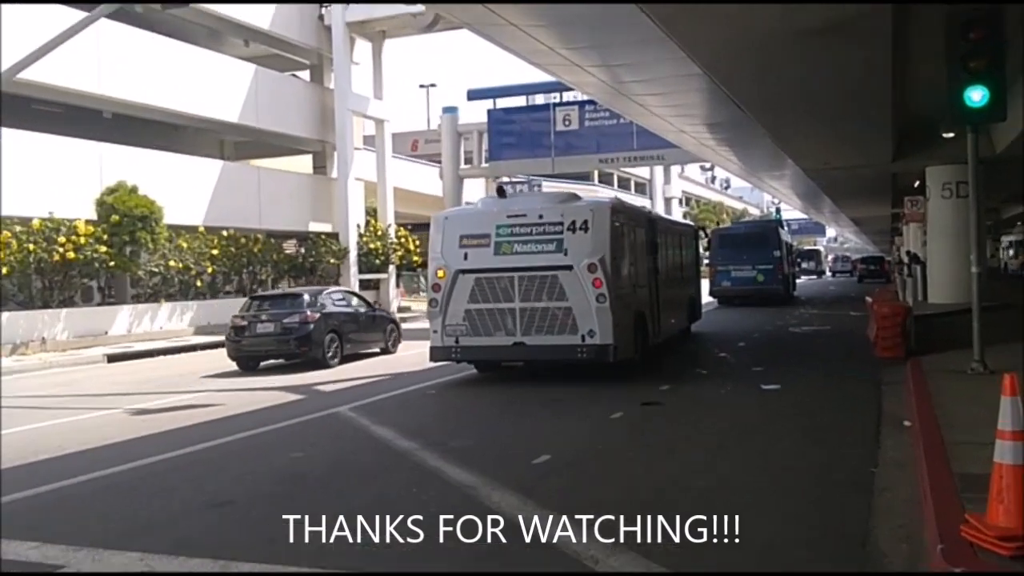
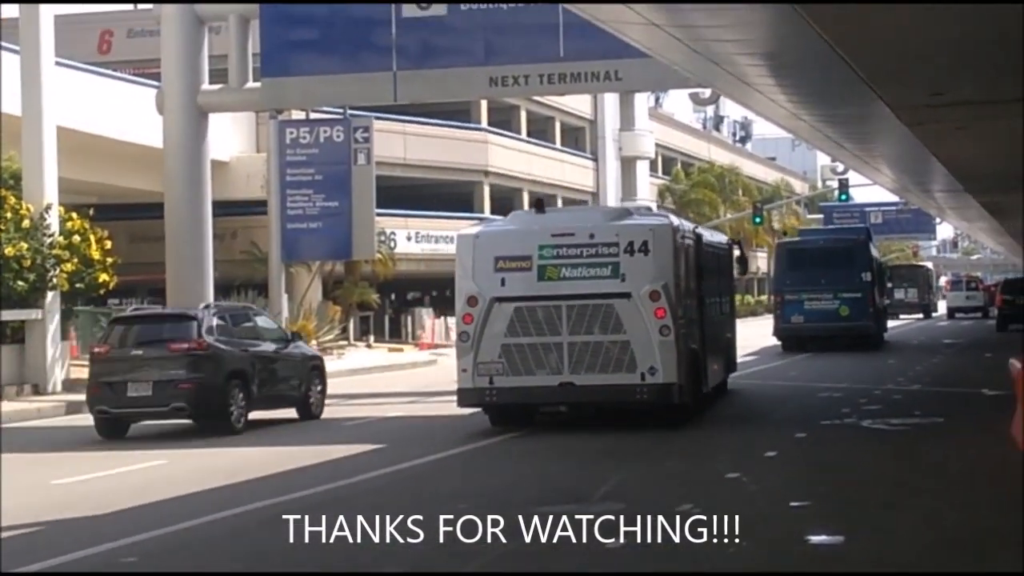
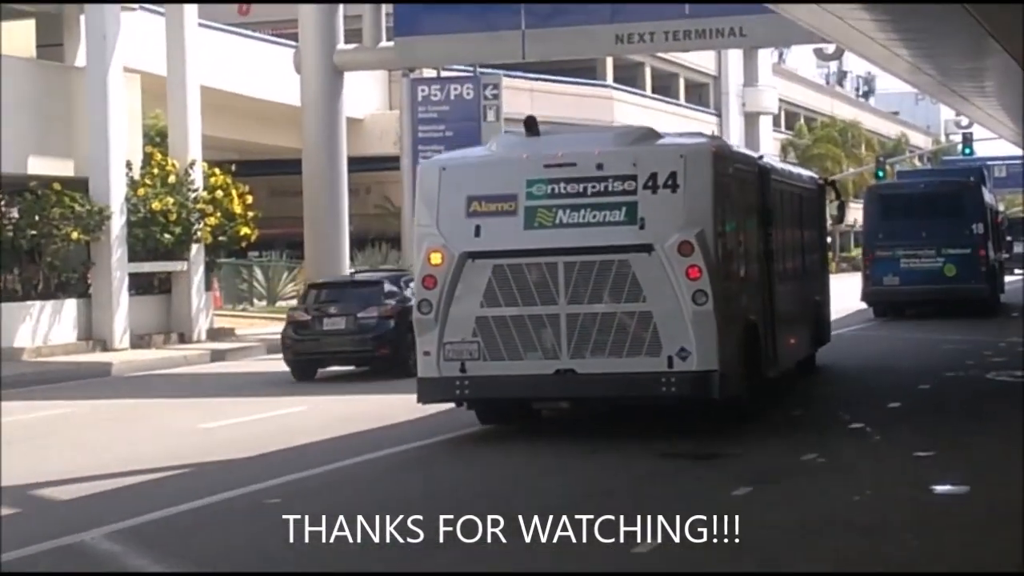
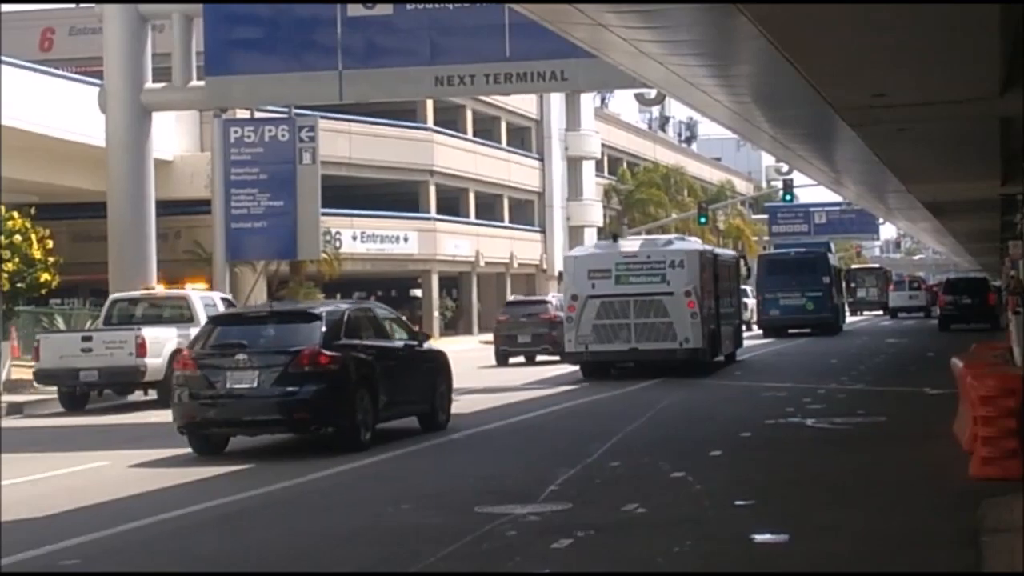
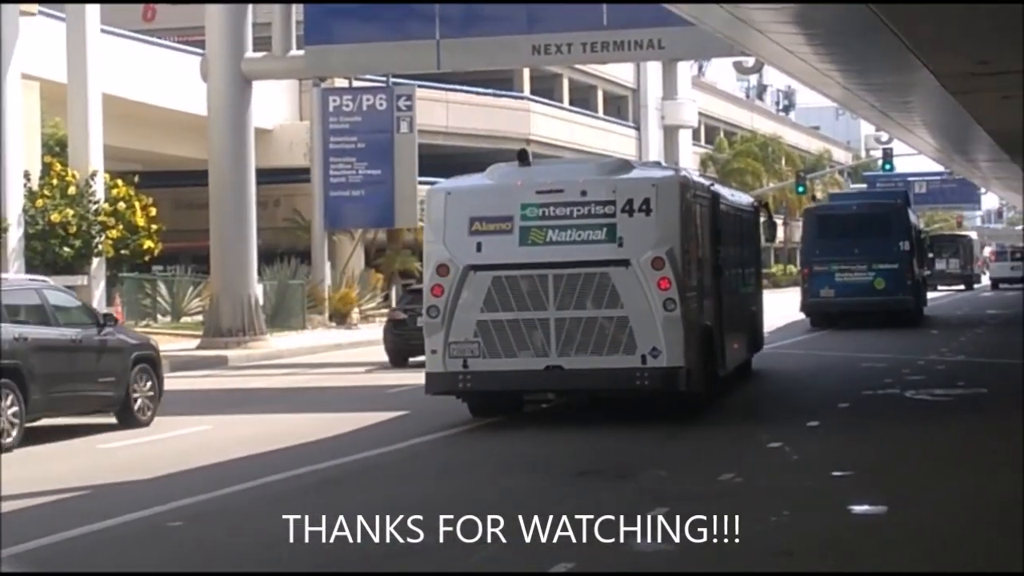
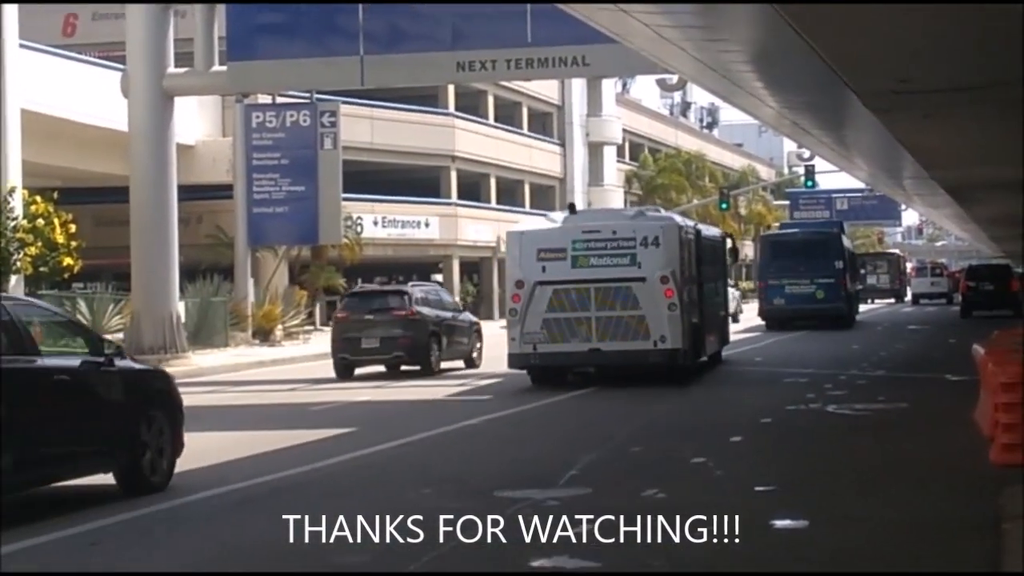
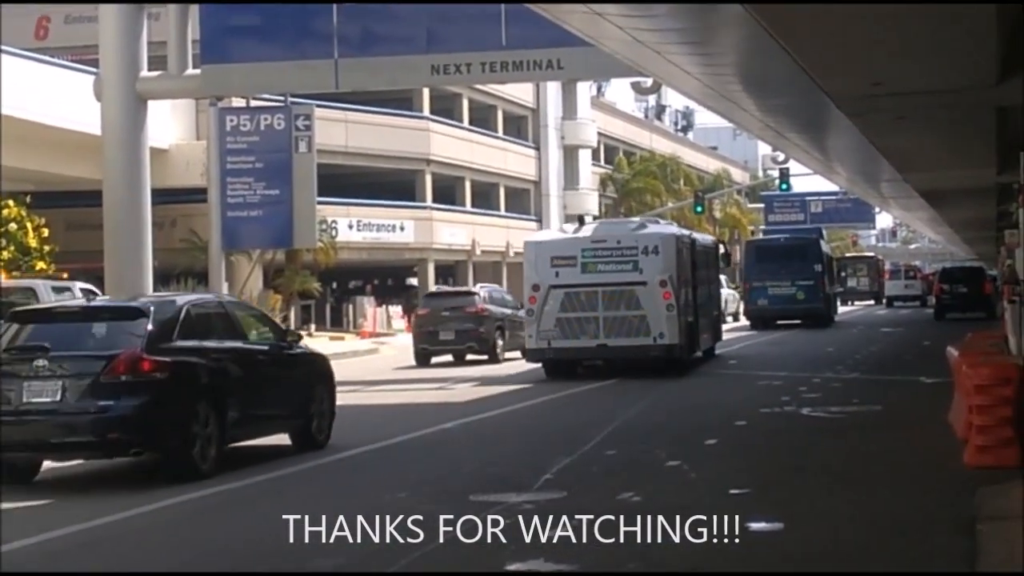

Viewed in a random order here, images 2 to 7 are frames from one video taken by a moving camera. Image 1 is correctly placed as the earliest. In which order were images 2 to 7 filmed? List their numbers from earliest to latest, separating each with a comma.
3, 5, 2, 6, 7, 4
